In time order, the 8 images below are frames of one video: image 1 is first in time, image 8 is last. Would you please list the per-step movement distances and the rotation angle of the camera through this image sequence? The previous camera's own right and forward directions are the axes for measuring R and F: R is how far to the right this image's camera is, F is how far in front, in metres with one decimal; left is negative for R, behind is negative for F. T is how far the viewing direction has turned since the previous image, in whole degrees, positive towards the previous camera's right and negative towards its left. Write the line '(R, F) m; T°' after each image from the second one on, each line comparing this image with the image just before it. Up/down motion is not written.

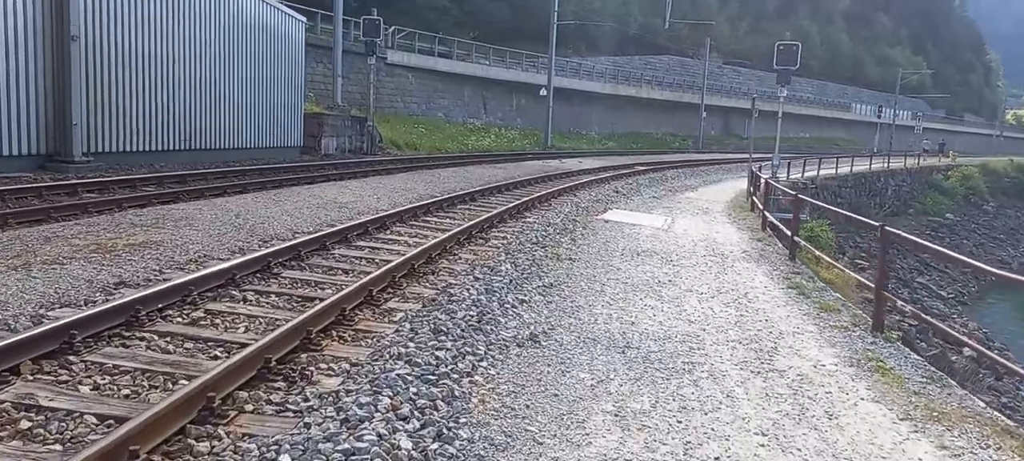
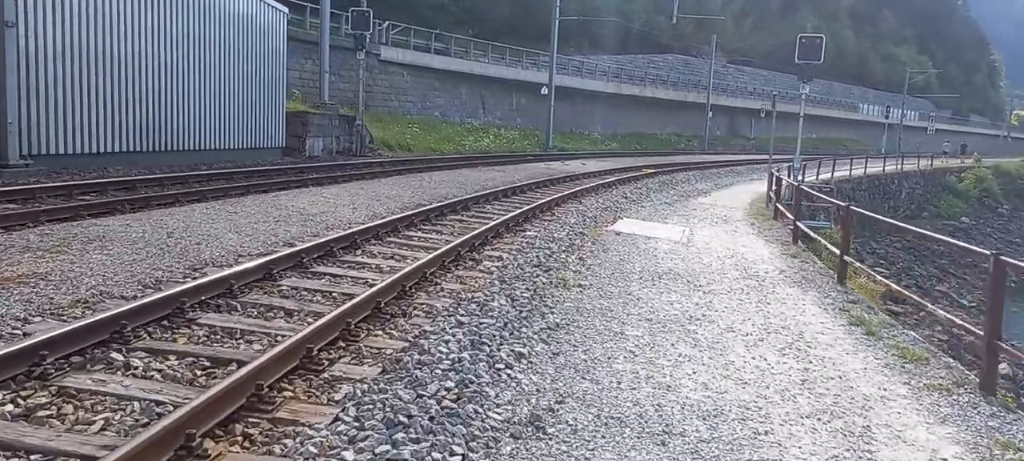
(+0.1, +2.1) m; 0°
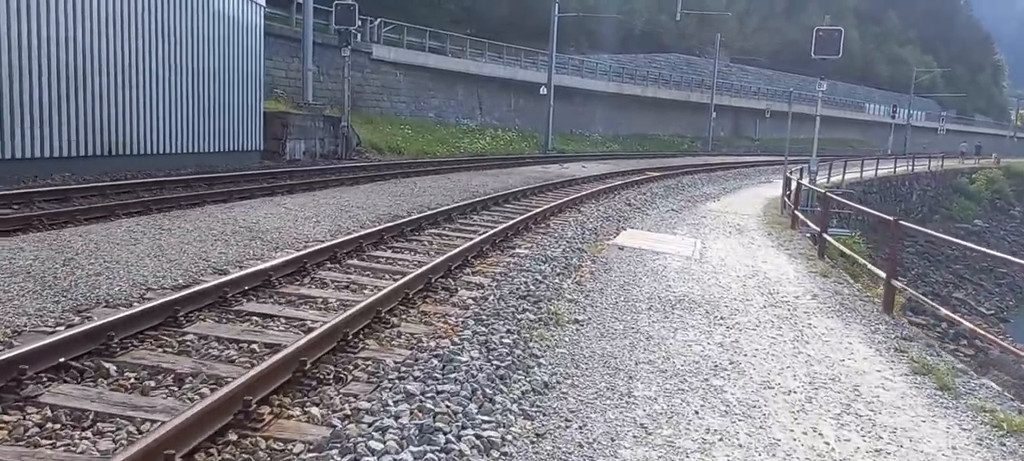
(+0.2, +1.8) m; 0°
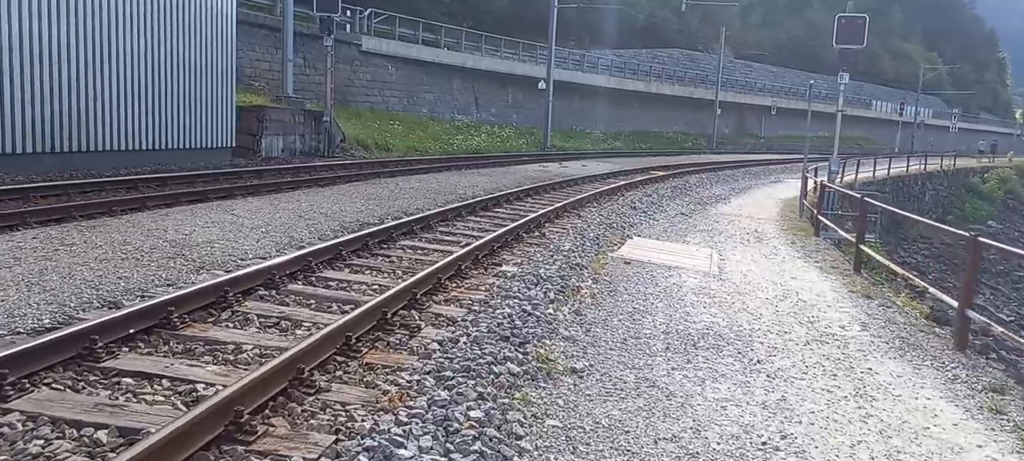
(+0.2, +1.9) m; 0°
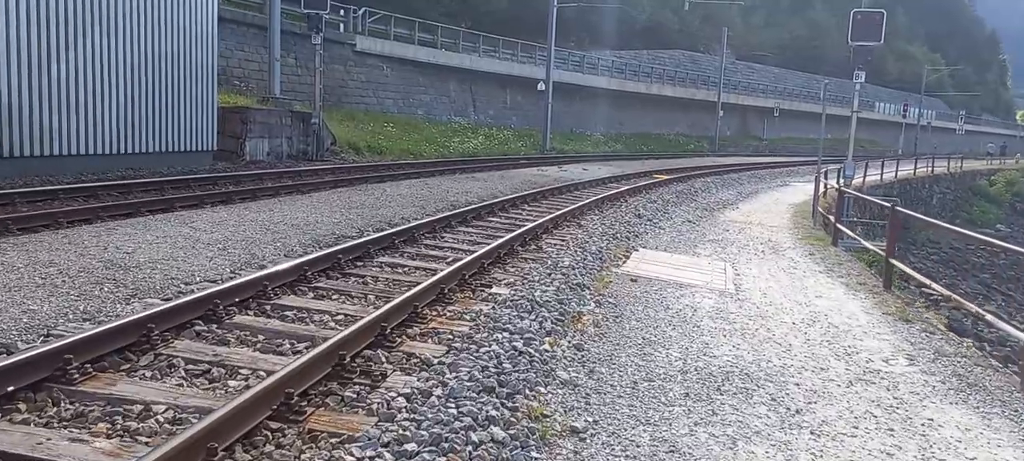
(+0.1, +1.2) m; 0°
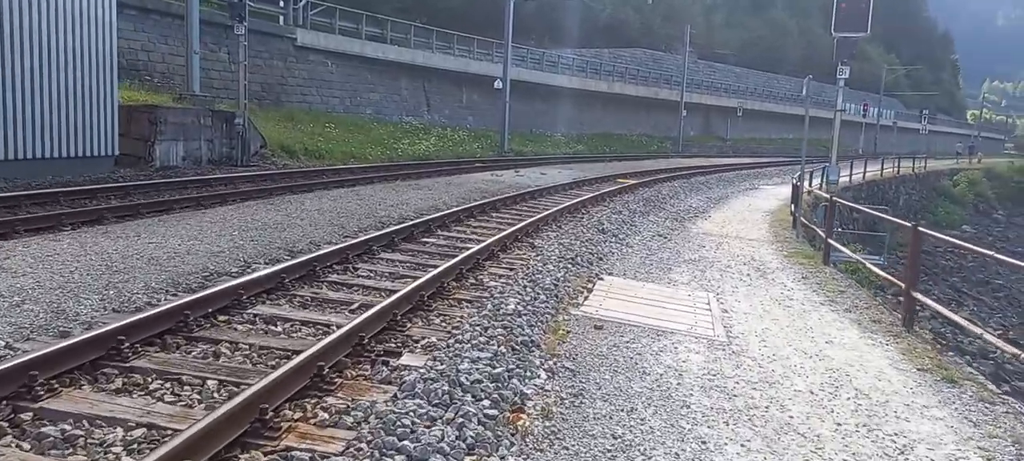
(+0.4, +2.3) m; +3°
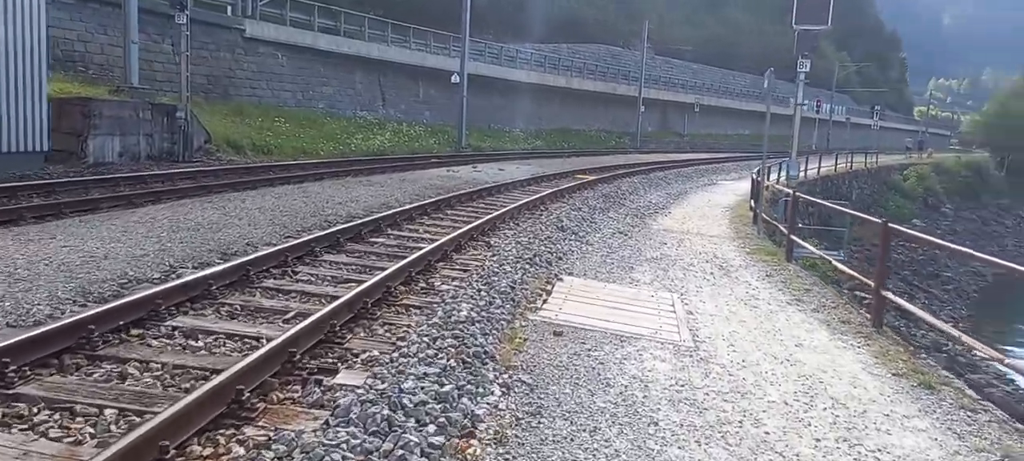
(+0.1, +0.6) m; +3°
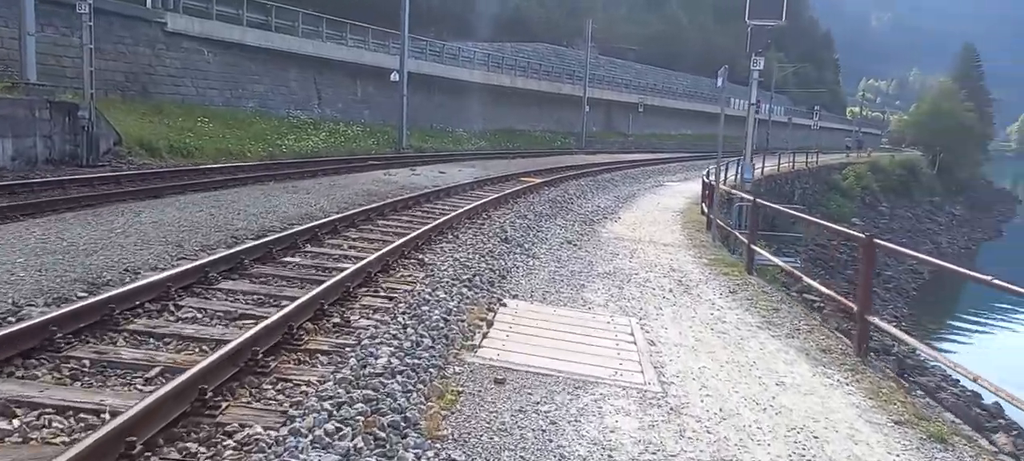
(+0.1, +1.3) m; +4°
